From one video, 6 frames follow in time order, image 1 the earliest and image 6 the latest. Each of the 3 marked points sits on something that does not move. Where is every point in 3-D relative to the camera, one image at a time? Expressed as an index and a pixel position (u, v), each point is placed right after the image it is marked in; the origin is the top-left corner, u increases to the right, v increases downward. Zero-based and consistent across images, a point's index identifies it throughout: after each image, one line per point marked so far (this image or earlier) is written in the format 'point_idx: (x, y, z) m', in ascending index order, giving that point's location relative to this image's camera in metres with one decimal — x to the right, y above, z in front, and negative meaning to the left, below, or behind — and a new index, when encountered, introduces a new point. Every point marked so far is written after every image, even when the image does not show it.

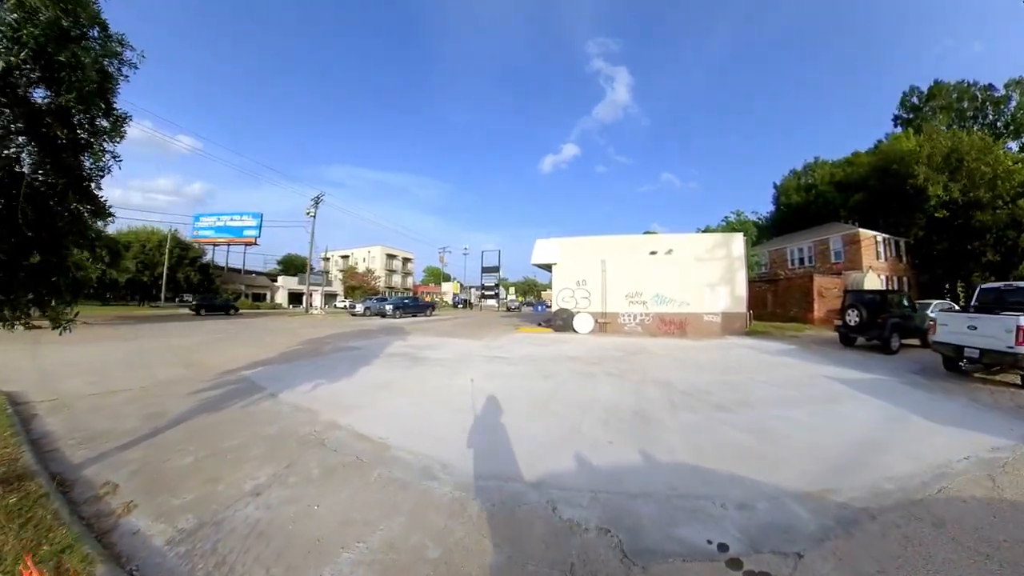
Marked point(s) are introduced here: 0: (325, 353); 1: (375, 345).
0: (-5.1, -1.9, +12.1) m
1: (-4.2, -1.8, +13.4) m
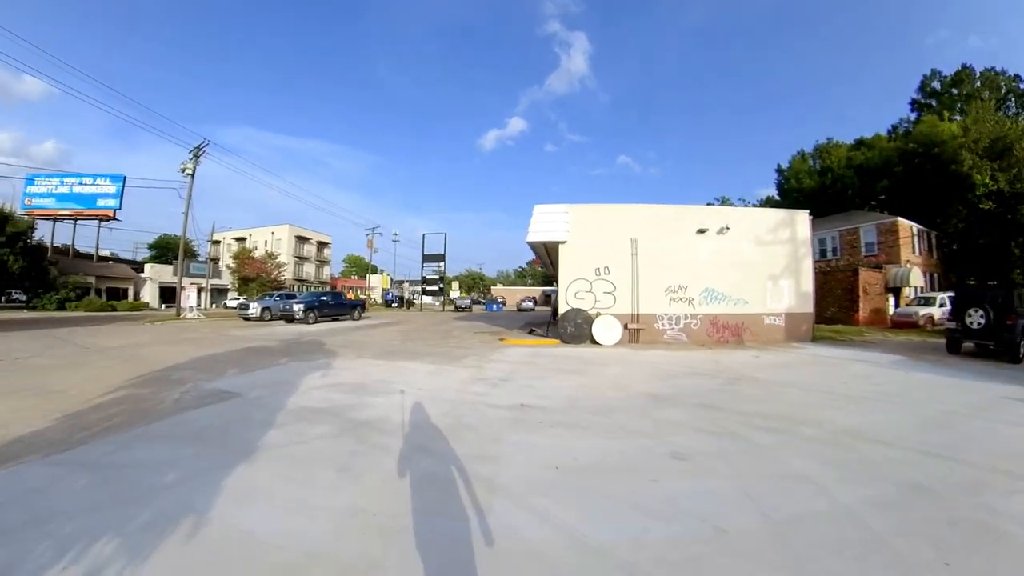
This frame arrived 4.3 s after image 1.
0: (-4.4, -1.7, +6.0) m
1: (-3.8, -1.7, +7.5) m
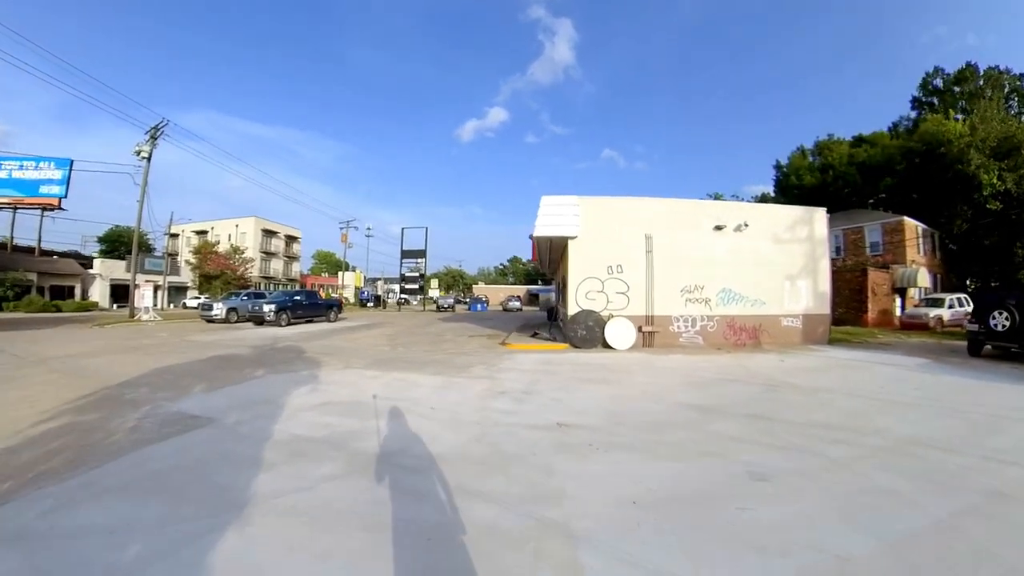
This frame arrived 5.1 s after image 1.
0: (-3.9, -1.7, +4.8) m
1: (-3.3, -1.7, +6.3) m
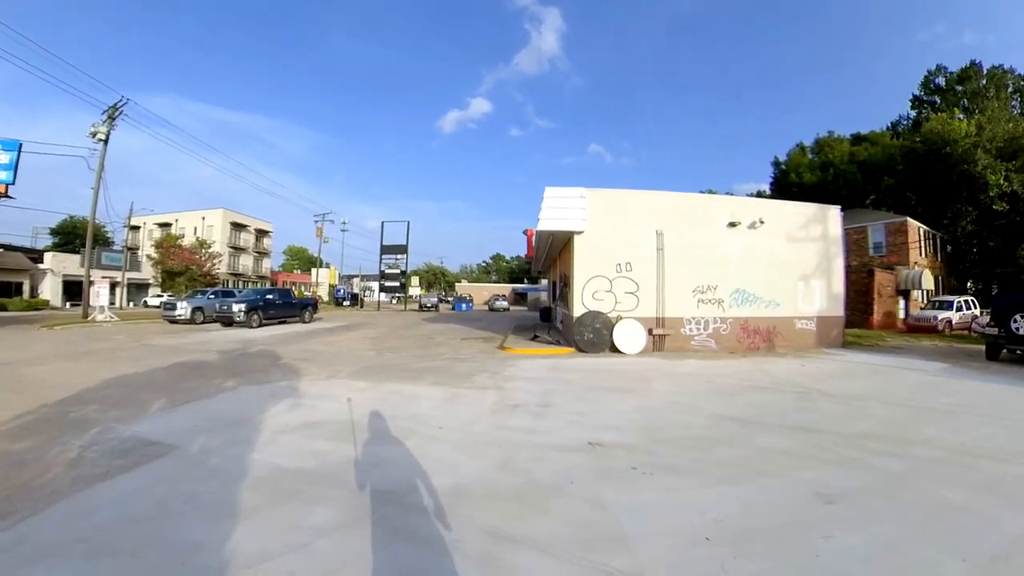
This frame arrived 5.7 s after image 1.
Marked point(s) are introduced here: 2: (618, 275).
0: (-3.6, -1.7, +3.8) m
1: (-3.1, -1.6, +5.3) m
2: (+2.4, +0.3, +10.1) m
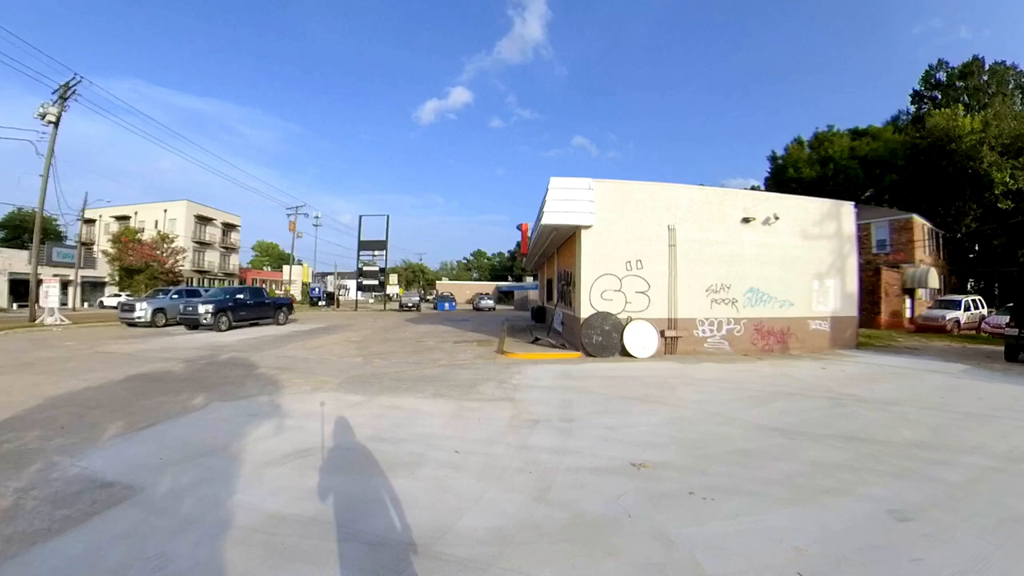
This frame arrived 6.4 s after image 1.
0: (-3.2, -1.7, +2.9) m
1: (-2.8, -1.6, +4.4) m
2: (+2.4, +0.3, +9.4) m
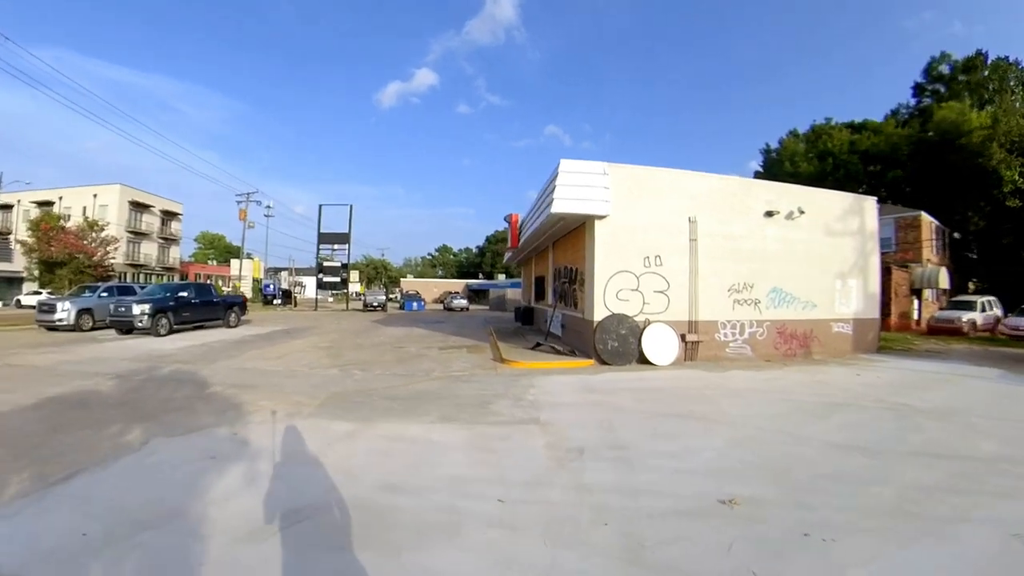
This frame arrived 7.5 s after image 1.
0: (-2.7, -1.7, +1.5) m
1: (-2.4, -1.6, +3.1) m
2: (+2.5, +0.3, +8.4) m
